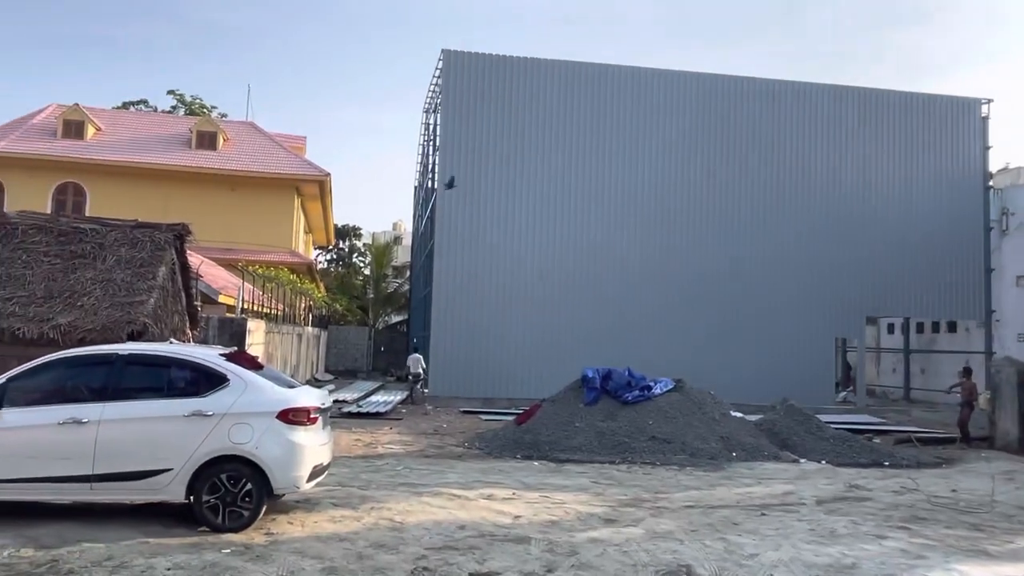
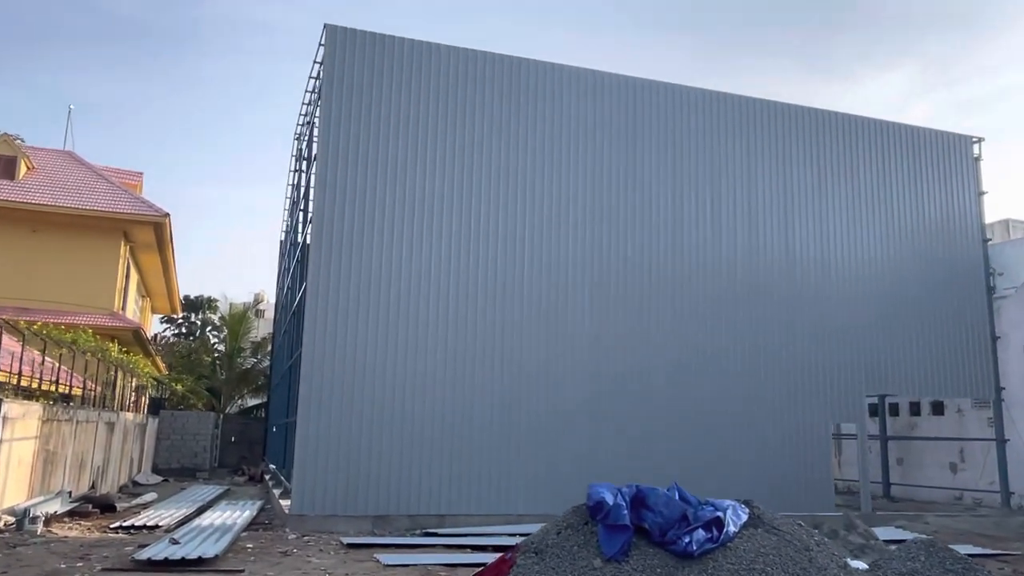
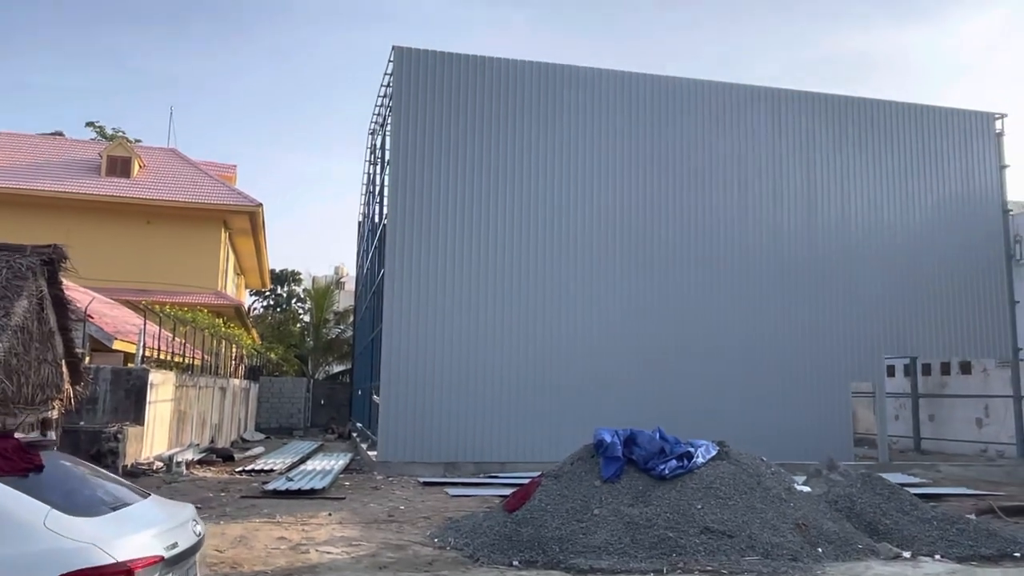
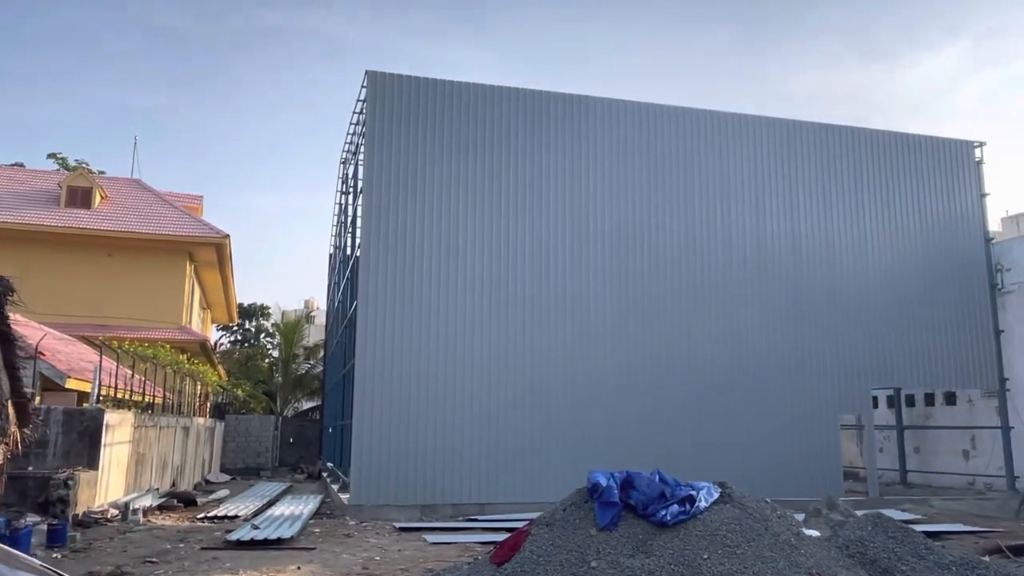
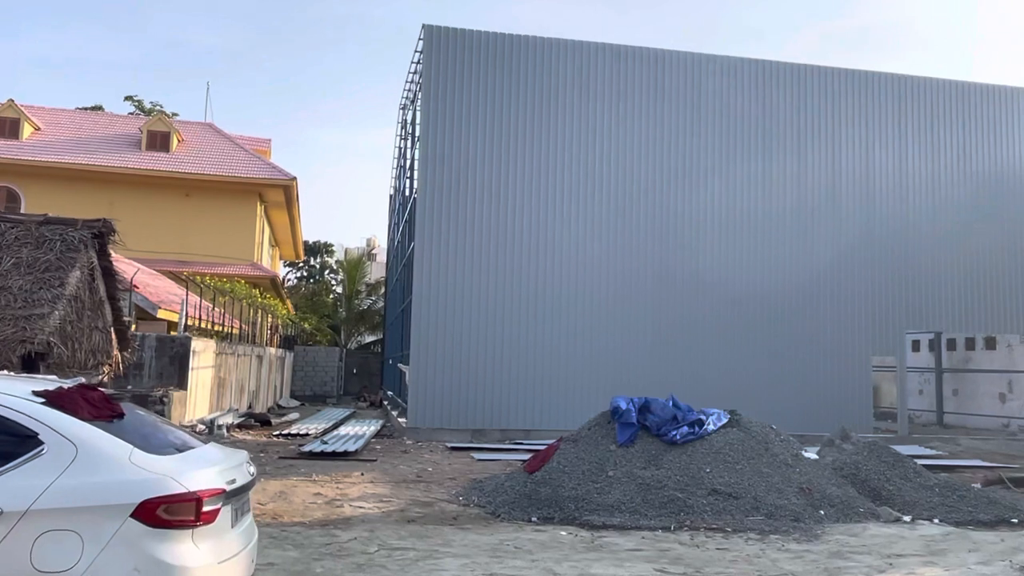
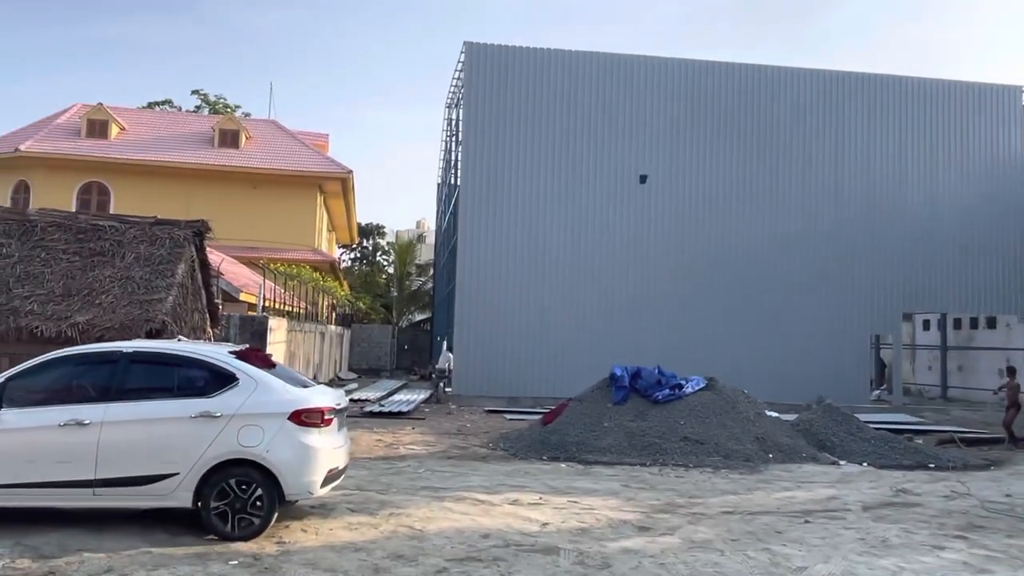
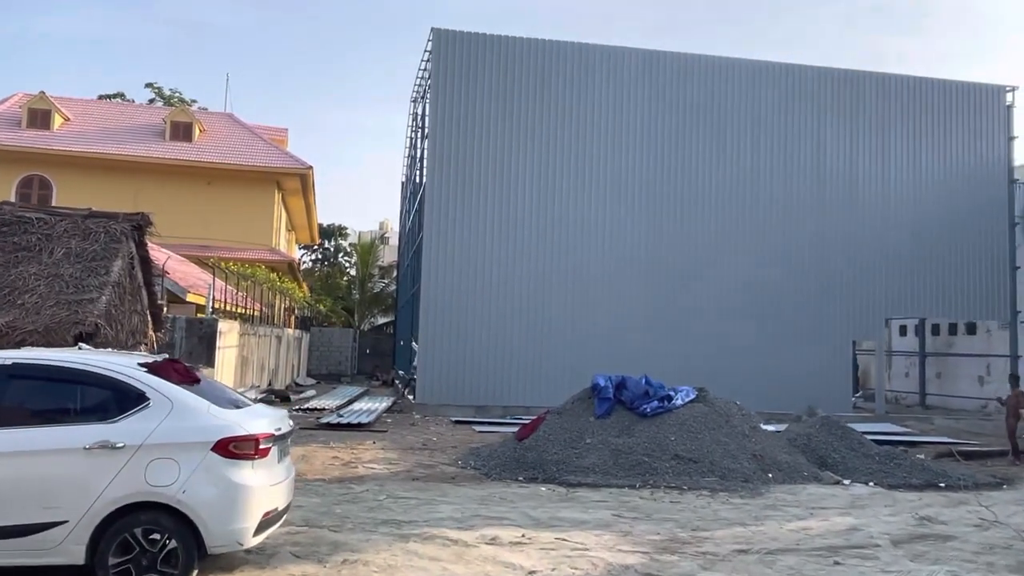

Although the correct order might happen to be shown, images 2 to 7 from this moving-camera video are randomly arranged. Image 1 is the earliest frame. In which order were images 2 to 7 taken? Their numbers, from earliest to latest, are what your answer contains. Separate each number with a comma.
6, 7, 5, 3, 4, 2
